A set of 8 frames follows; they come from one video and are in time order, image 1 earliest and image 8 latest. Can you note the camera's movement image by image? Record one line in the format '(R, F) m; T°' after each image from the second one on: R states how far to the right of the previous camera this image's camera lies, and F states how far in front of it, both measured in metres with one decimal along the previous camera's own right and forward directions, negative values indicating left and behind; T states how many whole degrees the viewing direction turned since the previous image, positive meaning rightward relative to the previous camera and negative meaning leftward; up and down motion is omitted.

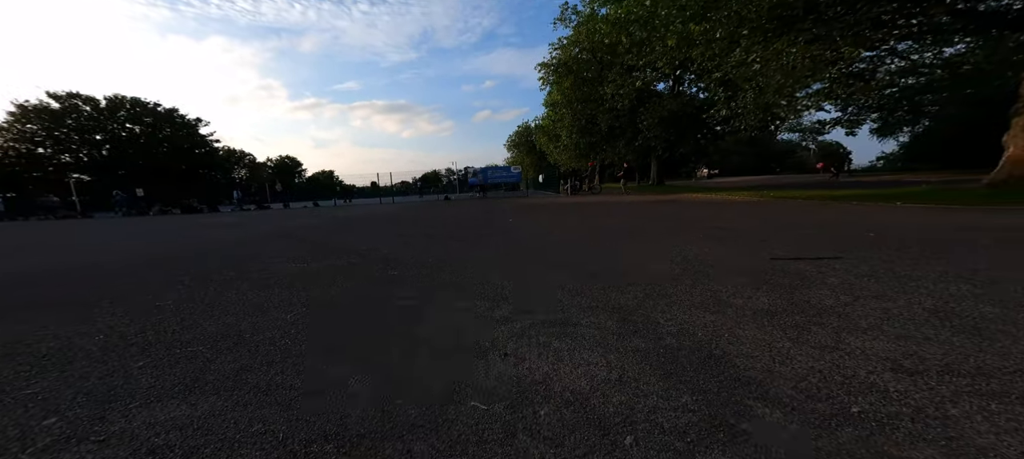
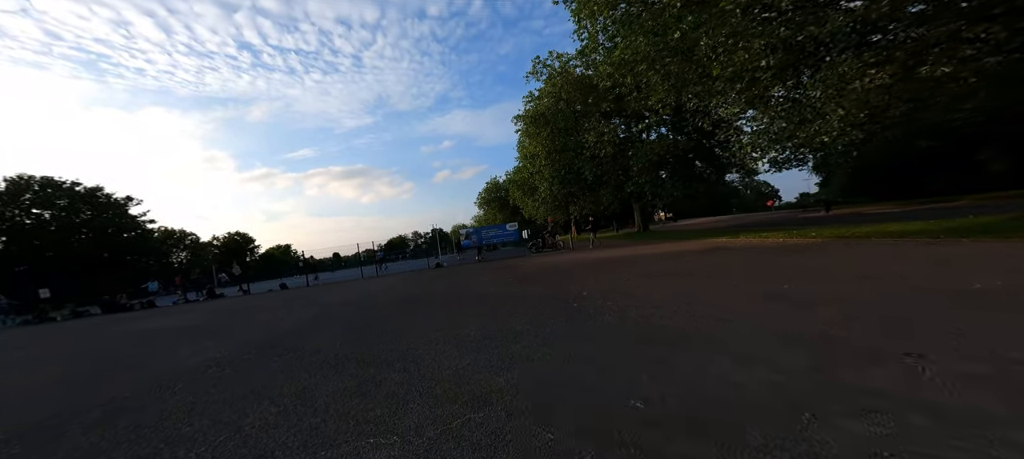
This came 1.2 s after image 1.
(-1.9, +1.9) m; +7°
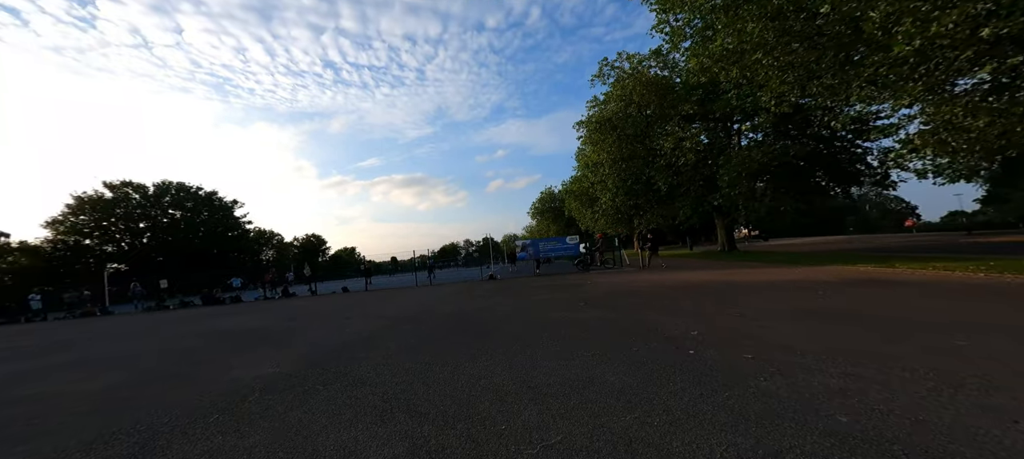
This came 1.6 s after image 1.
(-0.5, +1.1) m; -7°
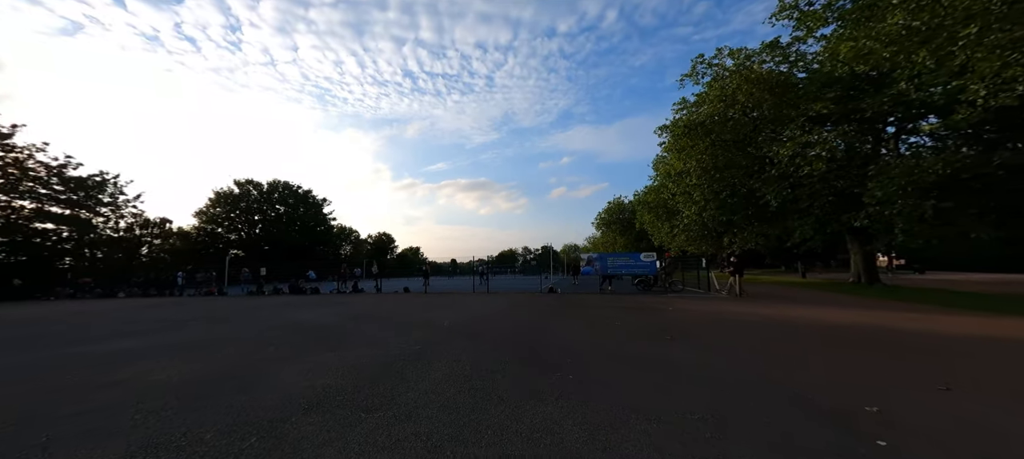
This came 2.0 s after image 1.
(-0.3, +1.0) m; -9°
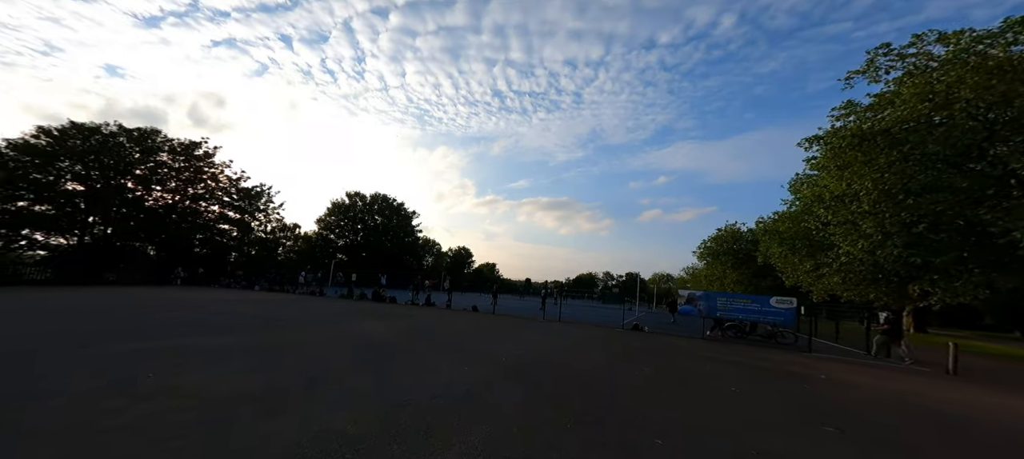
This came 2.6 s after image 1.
(-0.5, +1.9) m; -11°
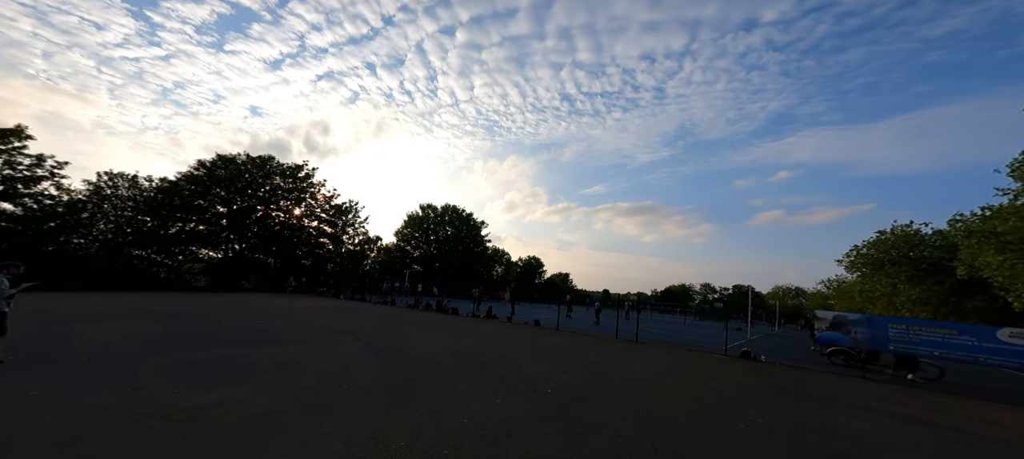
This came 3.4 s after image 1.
(-1.0, +1.8) m; -10°
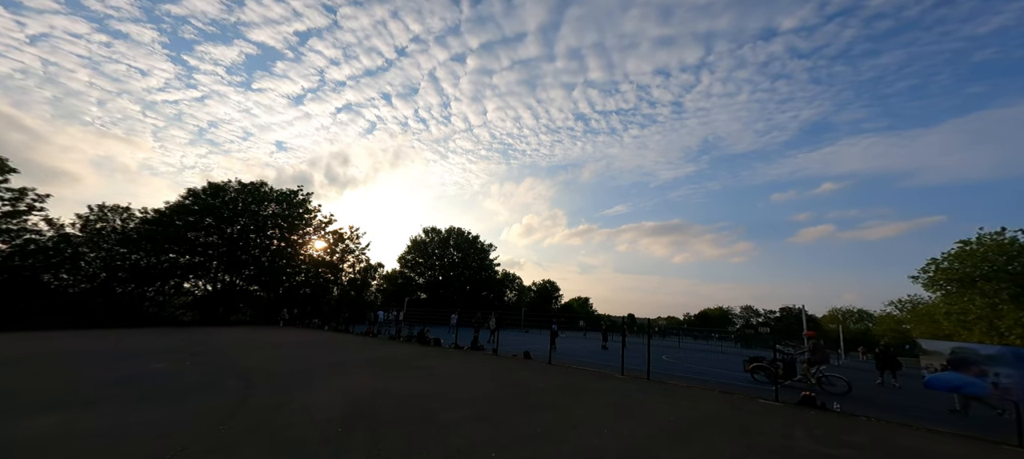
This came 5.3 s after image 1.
(+1.4, +3.8) m; -3°
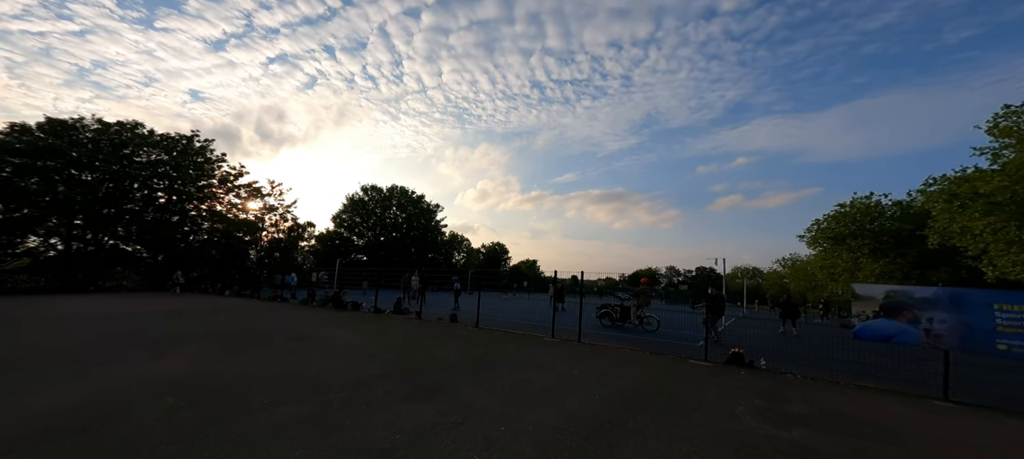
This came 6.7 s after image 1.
(+1.5, +2.0) m; +6°
